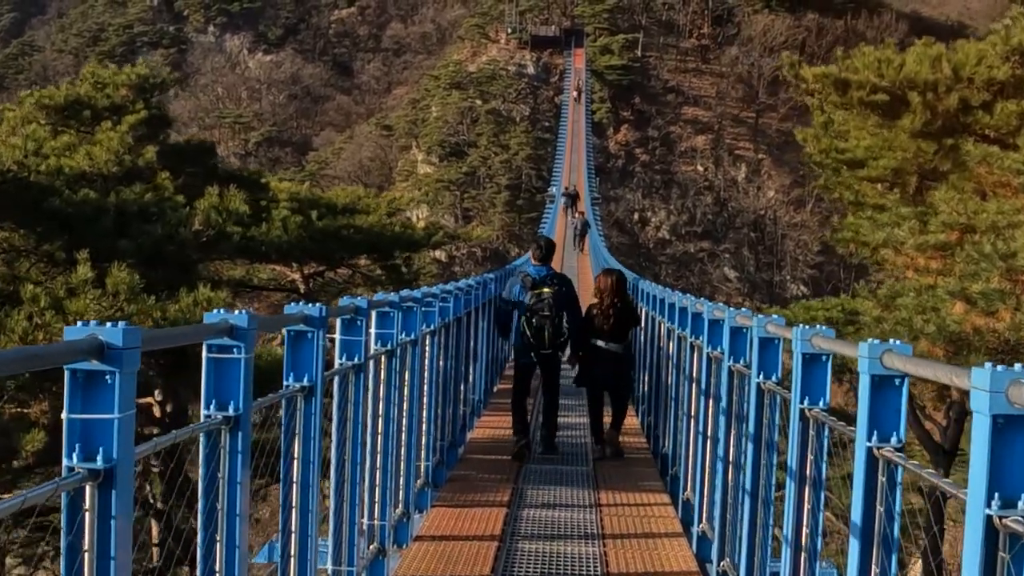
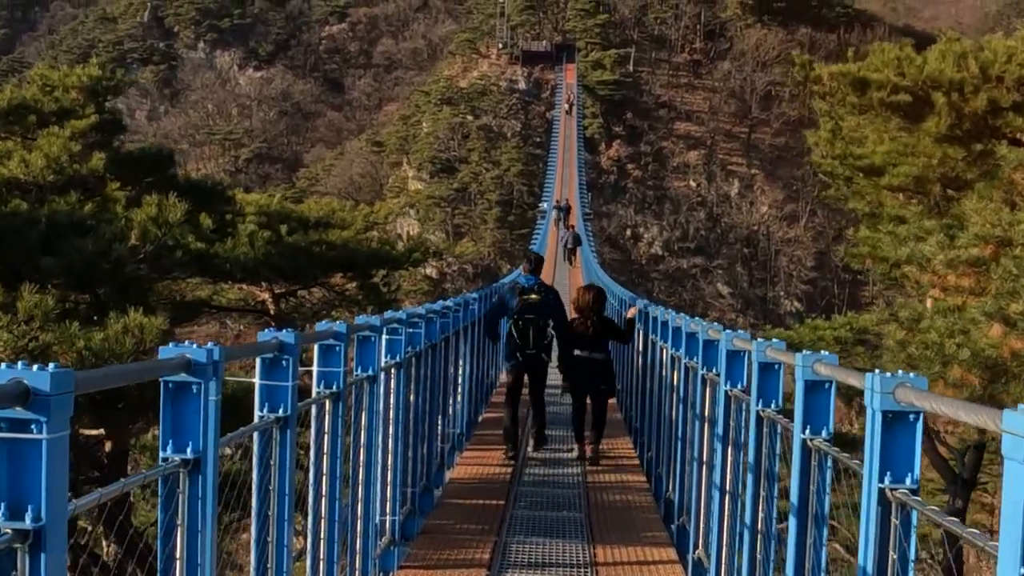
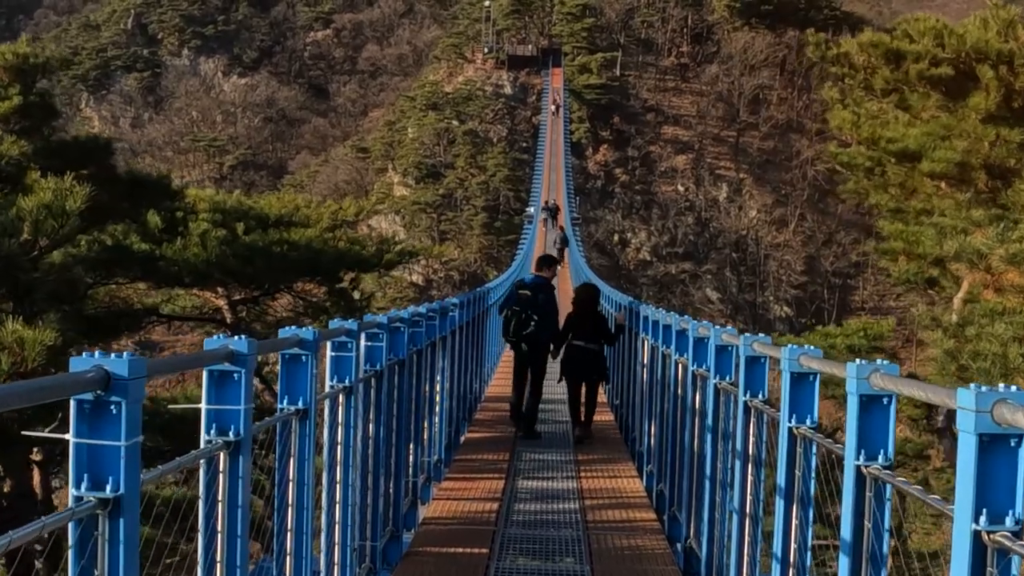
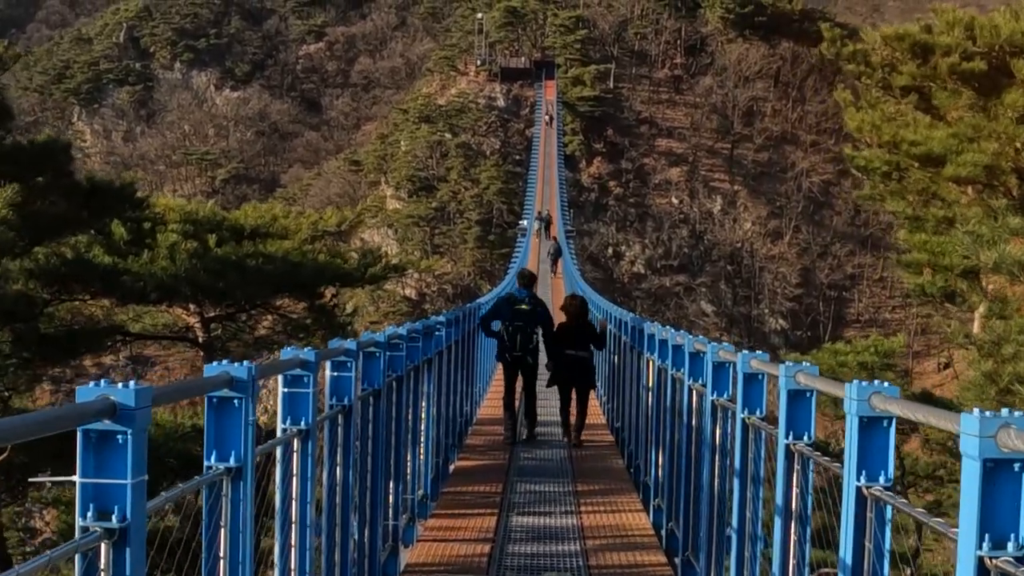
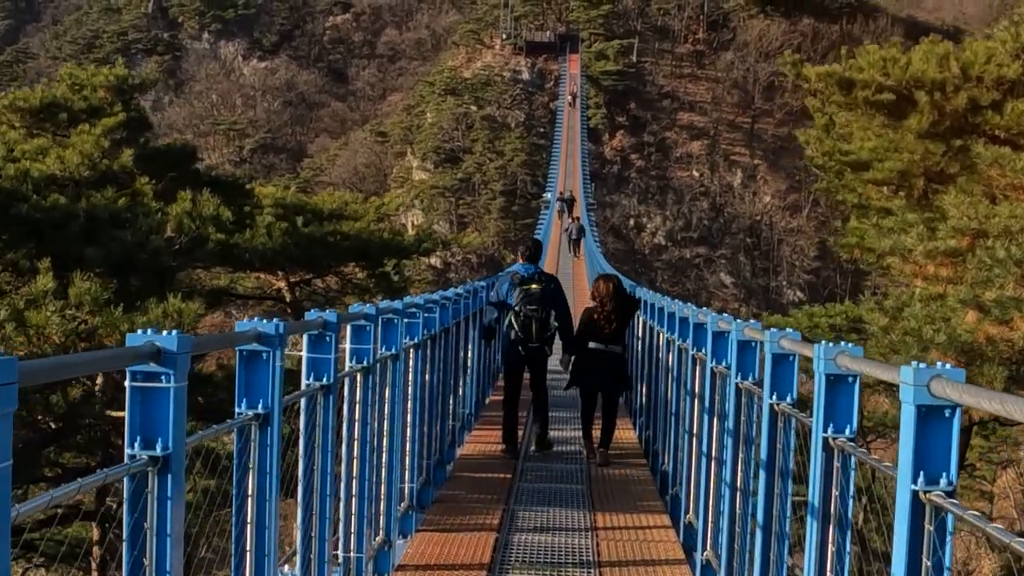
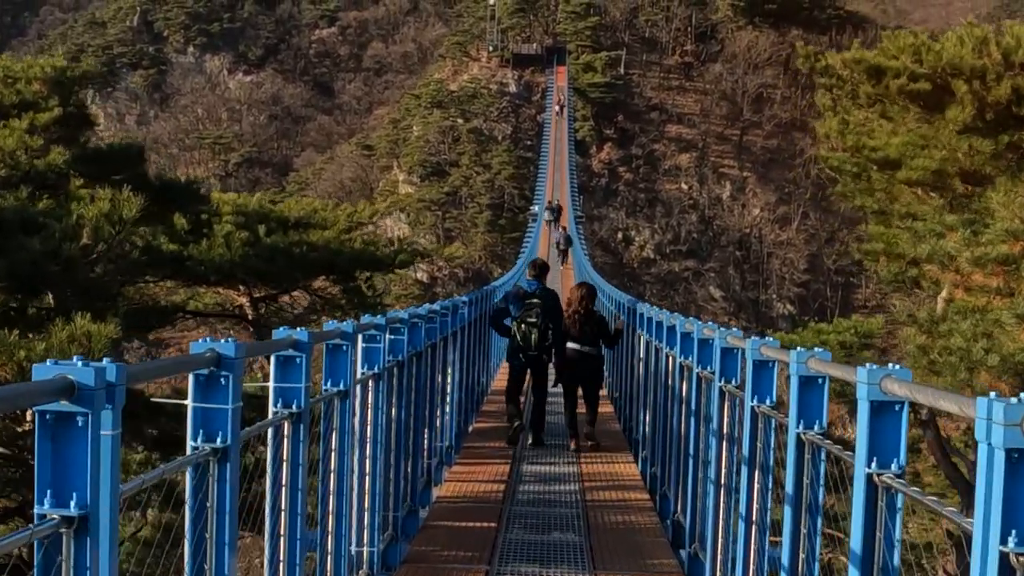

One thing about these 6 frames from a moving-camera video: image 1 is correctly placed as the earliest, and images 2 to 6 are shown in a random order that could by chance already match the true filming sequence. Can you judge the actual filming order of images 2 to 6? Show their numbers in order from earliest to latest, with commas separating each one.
5, 2, 6, 3, 4
